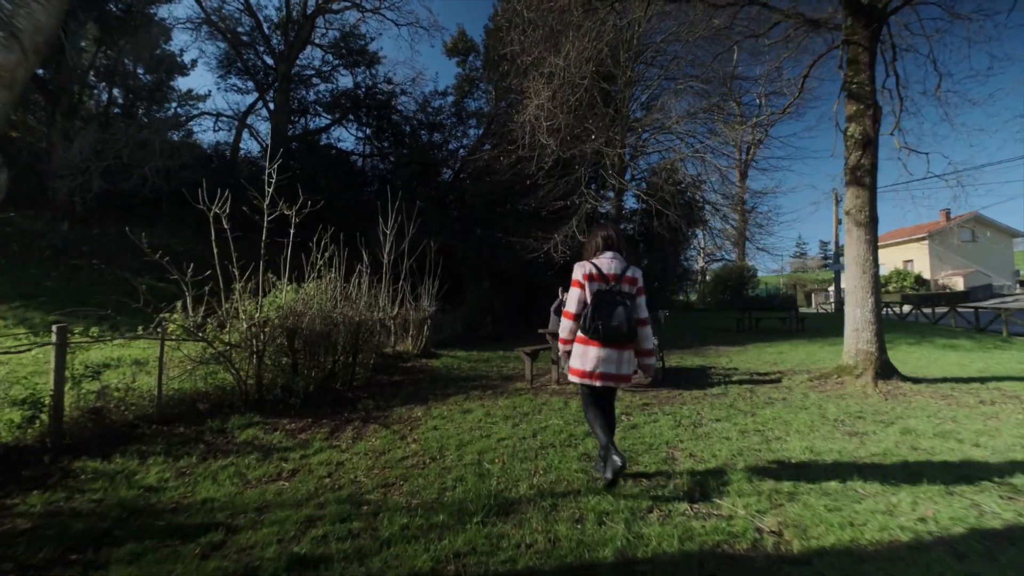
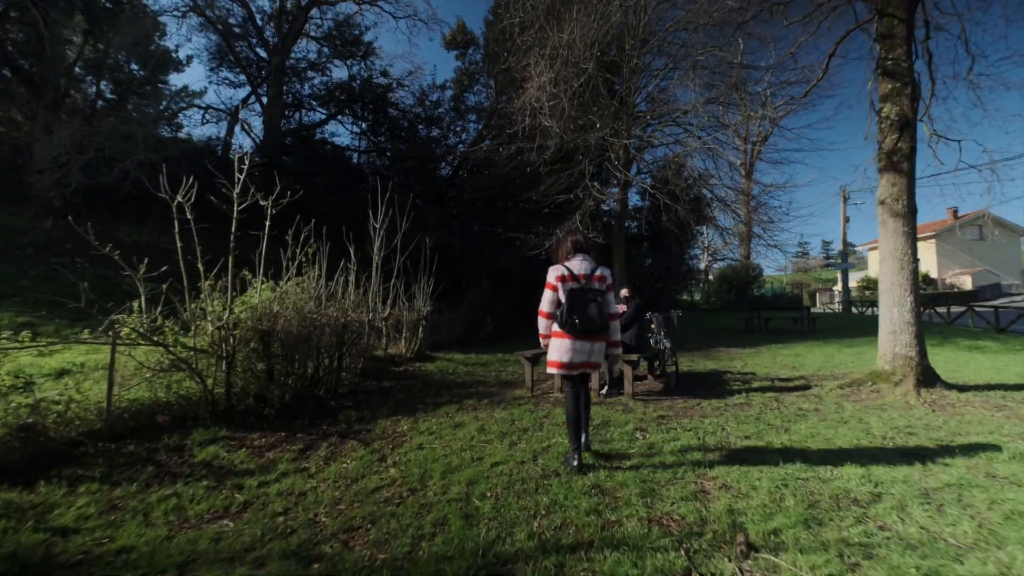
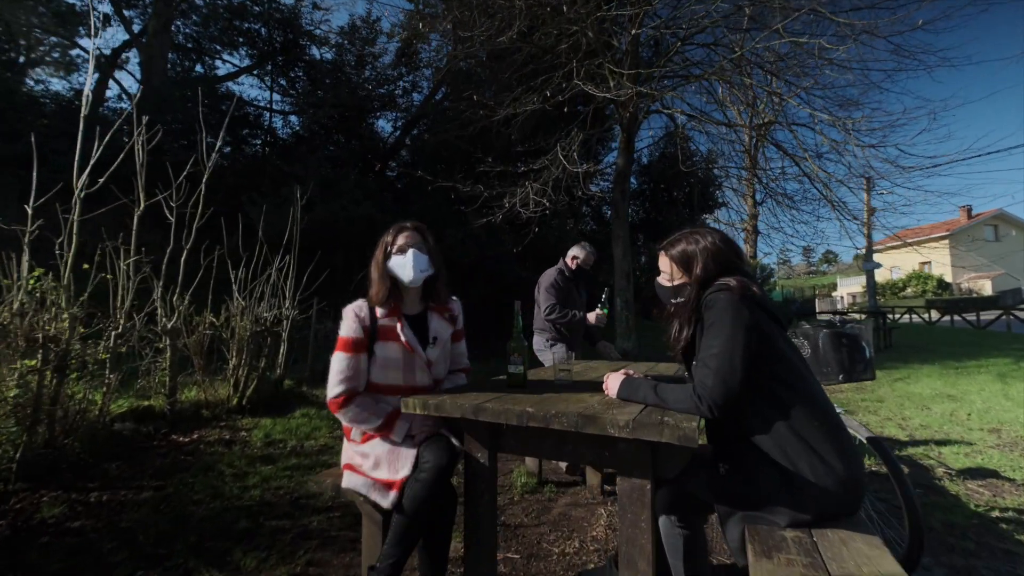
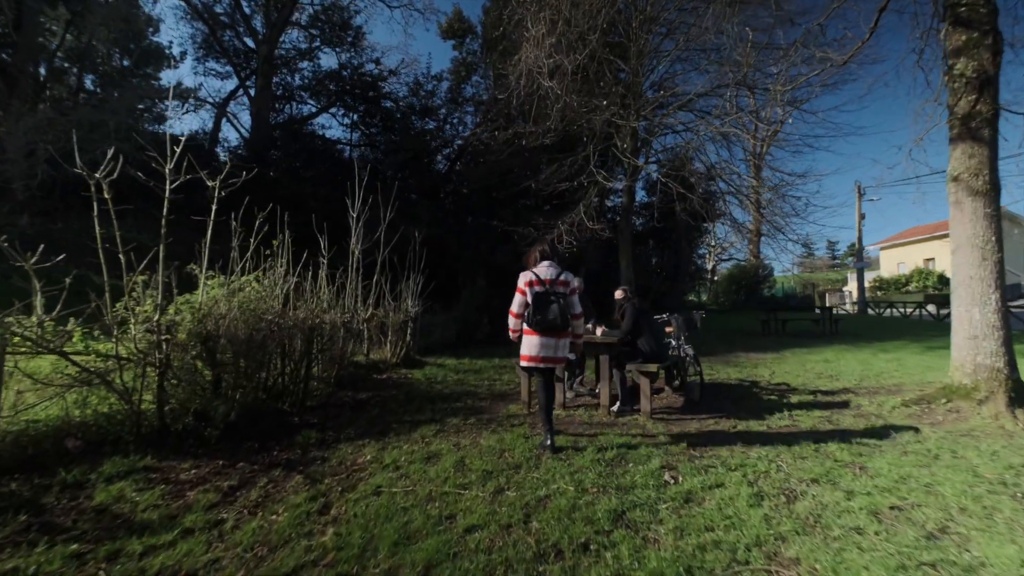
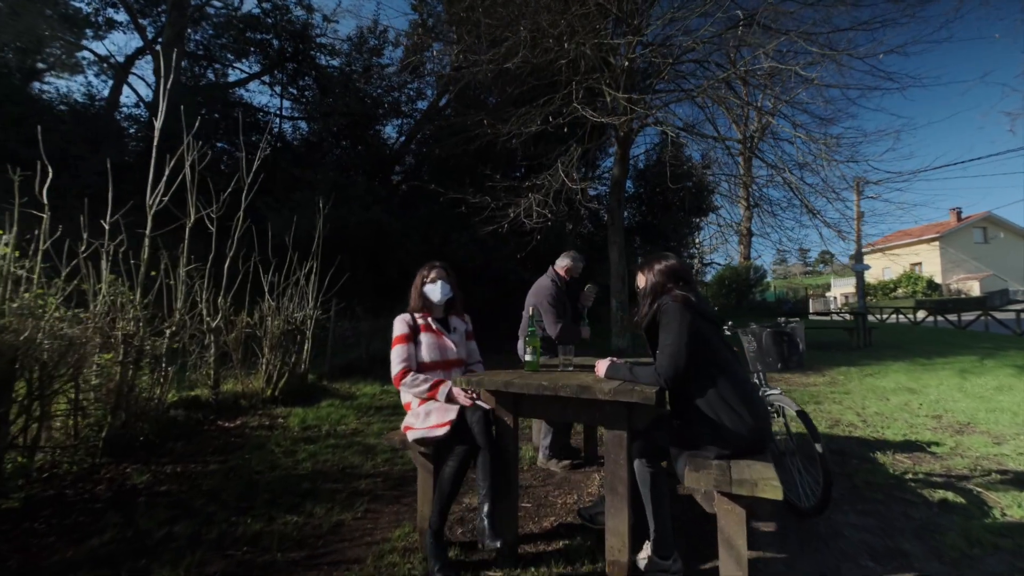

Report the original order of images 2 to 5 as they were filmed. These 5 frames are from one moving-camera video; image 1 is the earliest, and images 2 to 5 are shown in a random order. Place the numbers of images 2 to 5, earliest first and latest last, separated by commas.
2, 4, 5, 3
